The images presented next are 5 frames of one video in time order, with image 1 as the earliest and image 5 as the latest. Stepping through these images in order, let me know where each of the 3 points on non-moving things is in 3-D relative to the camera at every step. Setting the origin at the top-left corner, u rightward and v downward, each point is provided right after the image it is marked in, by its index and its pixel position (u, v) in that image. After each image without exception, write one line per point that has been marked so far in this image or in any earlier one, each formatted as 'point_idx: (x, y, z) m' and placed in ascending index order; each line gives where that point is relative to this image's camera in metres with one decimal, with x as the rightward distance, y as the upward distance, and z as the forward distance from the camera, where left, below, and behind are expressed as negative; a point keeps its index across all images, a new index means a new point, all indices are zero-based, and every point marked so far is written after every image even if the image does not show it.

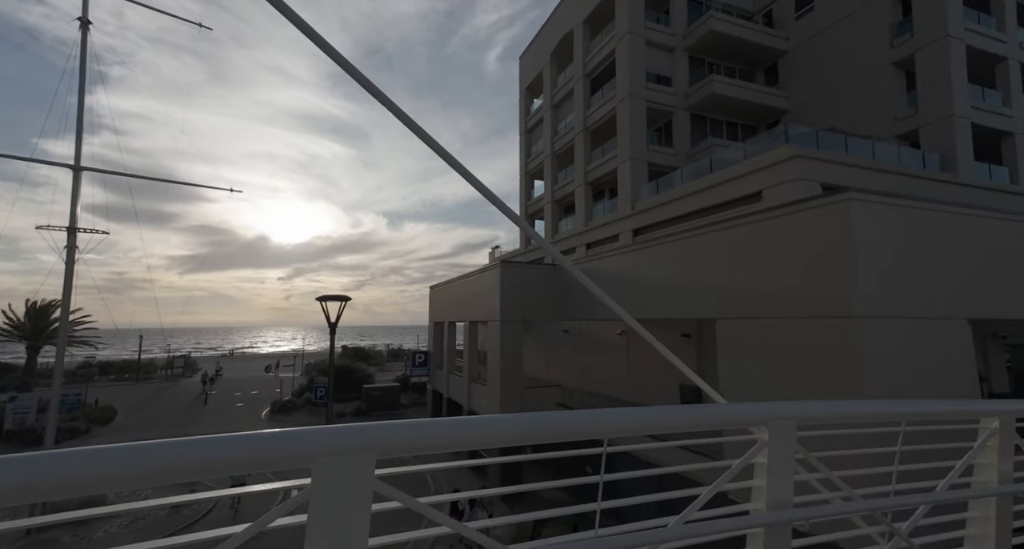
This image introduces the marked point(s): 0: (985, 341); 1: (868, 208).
0: (+12.5, -1.9, +12.2) m
1: (+5.3, +1.1, +7.0) m
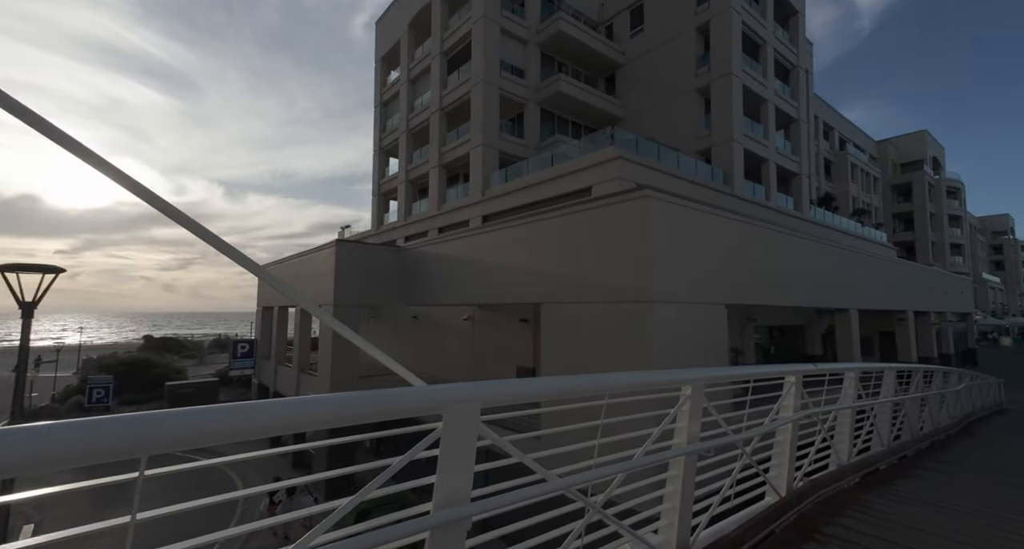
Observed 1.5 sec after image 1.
0: (+7.8, -1.7, +15.3) m
1: (+2.6, +1.2, +8.1) m
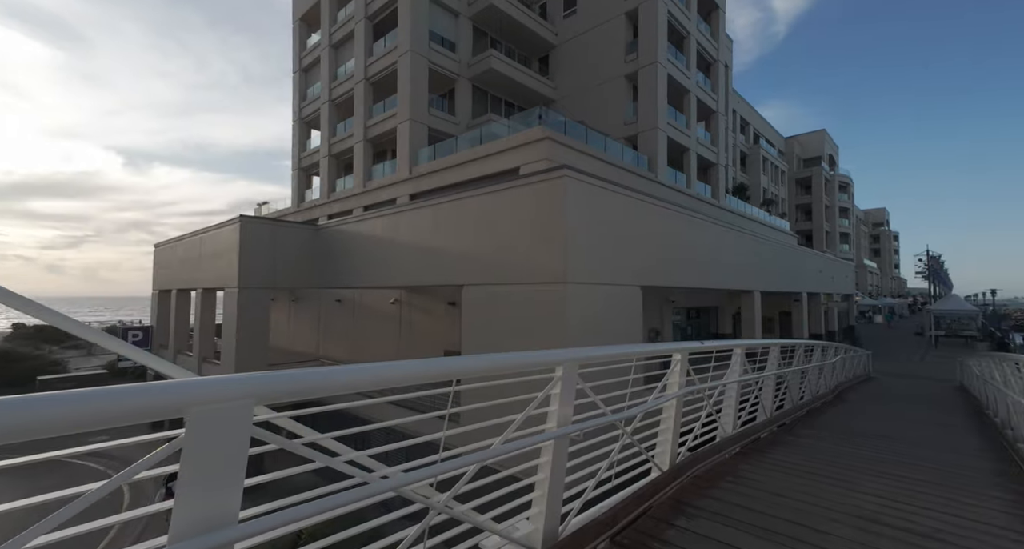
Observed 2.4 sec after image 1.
0: (+5.3, -1.1, +16.1) m
1: (+1.2, +1.6, +8.2) m
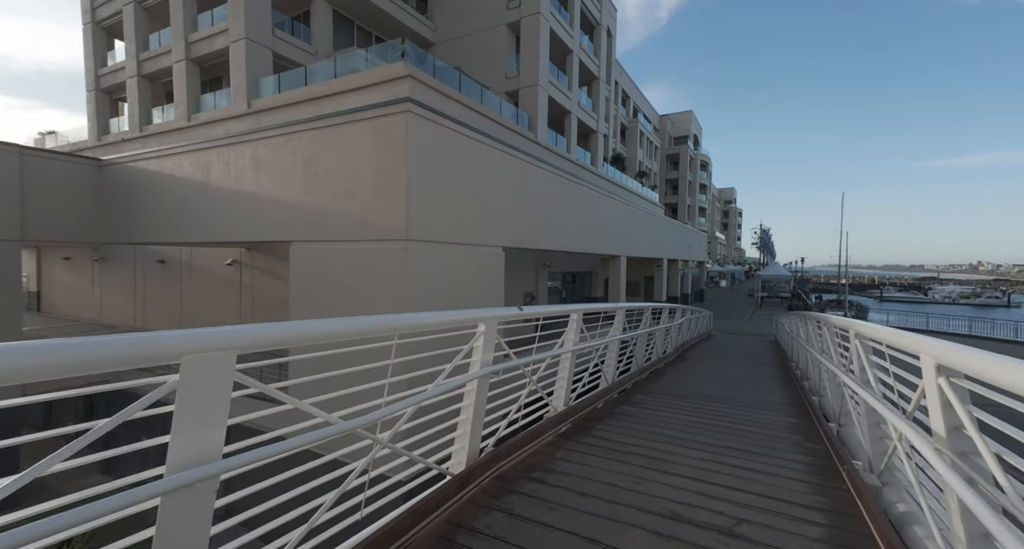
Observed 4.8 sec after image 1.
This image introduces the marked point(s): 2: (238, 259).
0: (+0.8, +0.2, +15.9) m
1: (-1.3, +2.2, +7.1) m
2: (-7.4, +0.5, +12.5) m
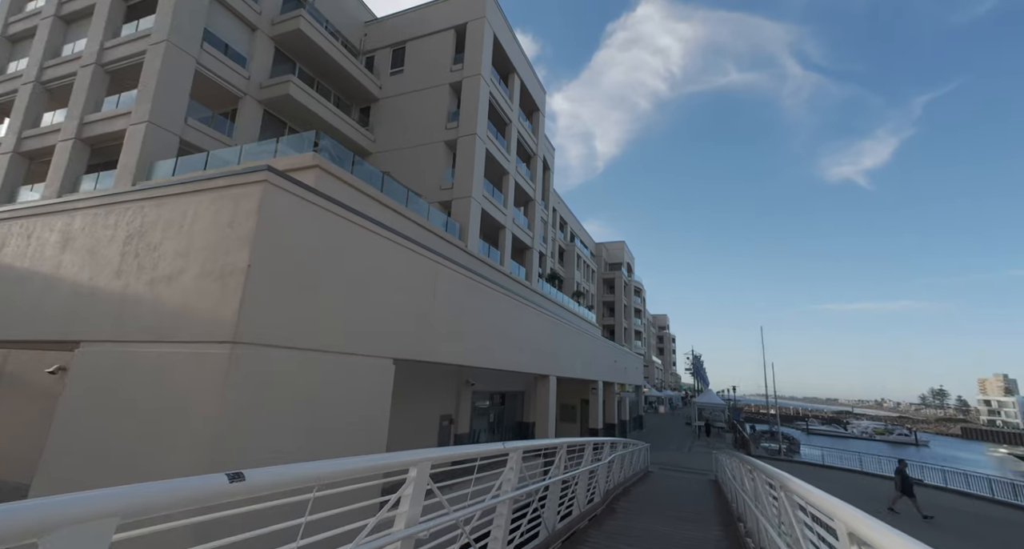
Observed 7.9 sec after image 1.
0: (-1.9, -3.4, +13.9) m
1: (-2.7, +0.9, +5.7) m
2: (-9.6, -1.8, +9.7) m
